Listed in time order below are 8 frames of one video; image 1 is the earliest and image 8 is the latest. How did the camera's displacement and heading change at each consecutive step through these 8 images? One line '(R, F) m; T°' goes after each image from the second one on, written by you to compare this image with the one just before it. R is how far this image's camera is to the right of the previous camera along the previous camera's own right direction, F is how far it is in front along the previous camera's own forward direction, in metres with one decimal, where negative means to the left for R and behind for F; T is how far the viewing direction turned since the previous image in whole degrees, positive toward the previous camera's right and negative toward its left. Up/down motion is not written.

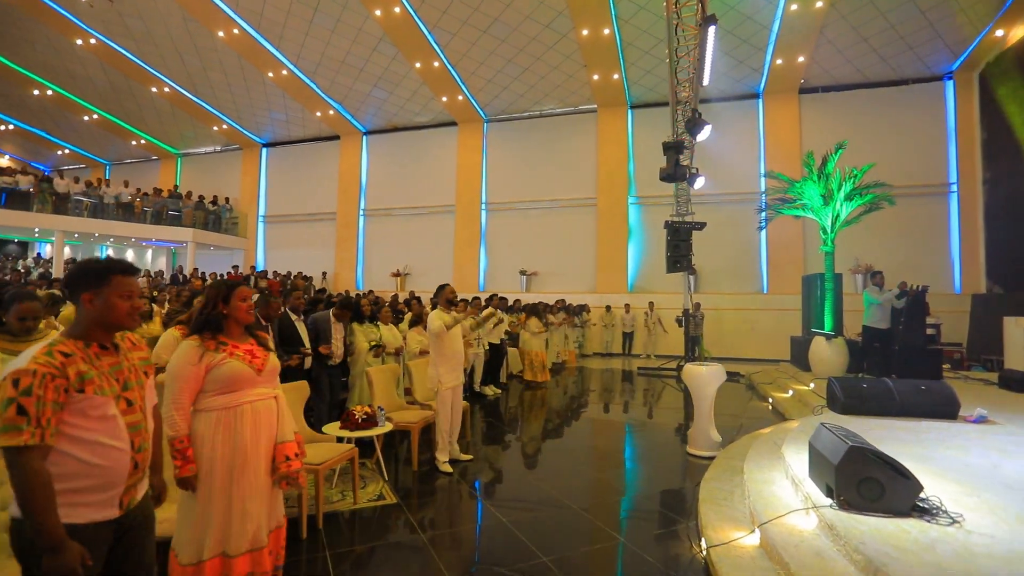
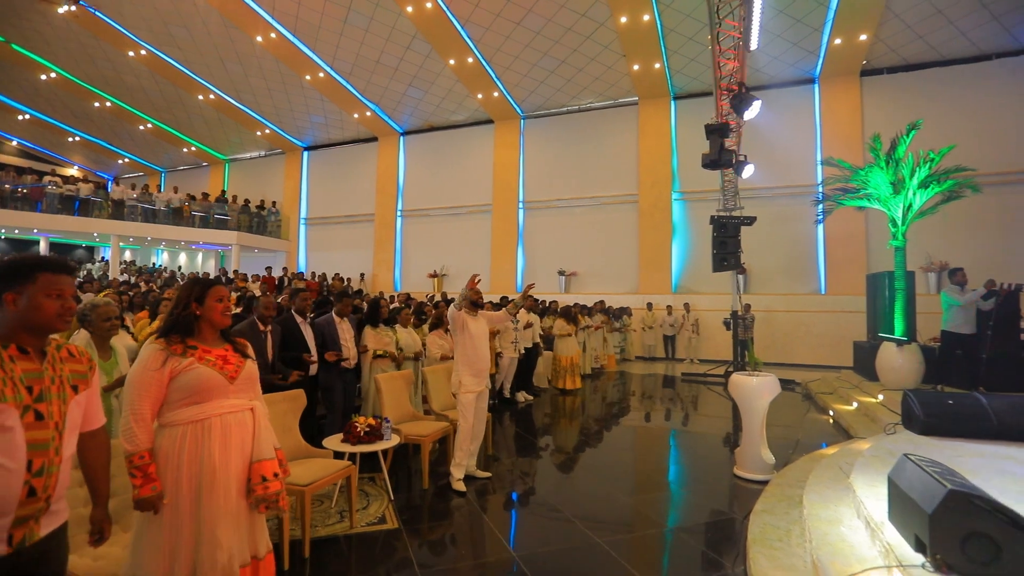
(+0.2, +0.4) m; -5°
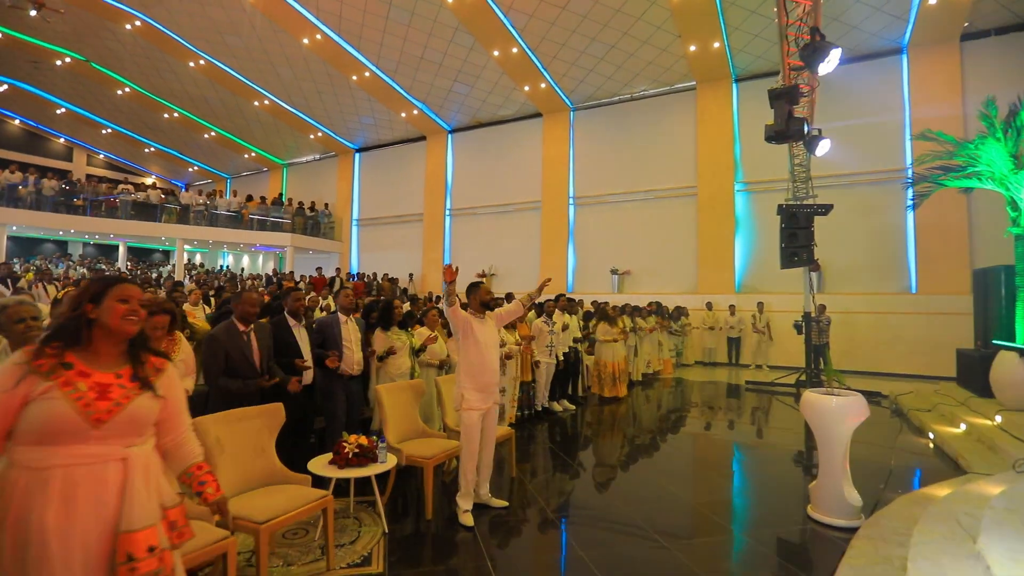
(+0.2, +0.6) m; -6°
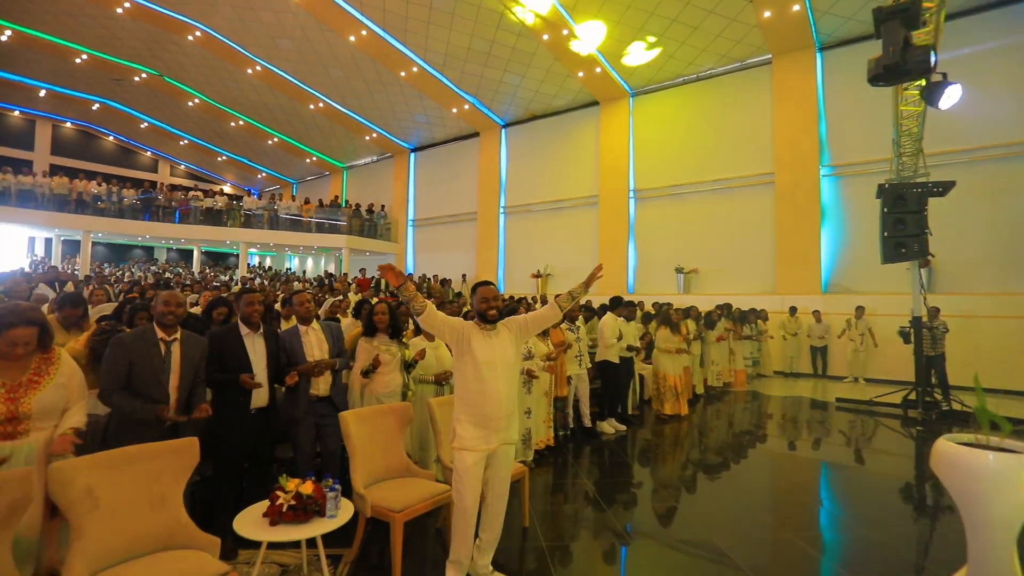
(+0.3, +0.8) m; -7°
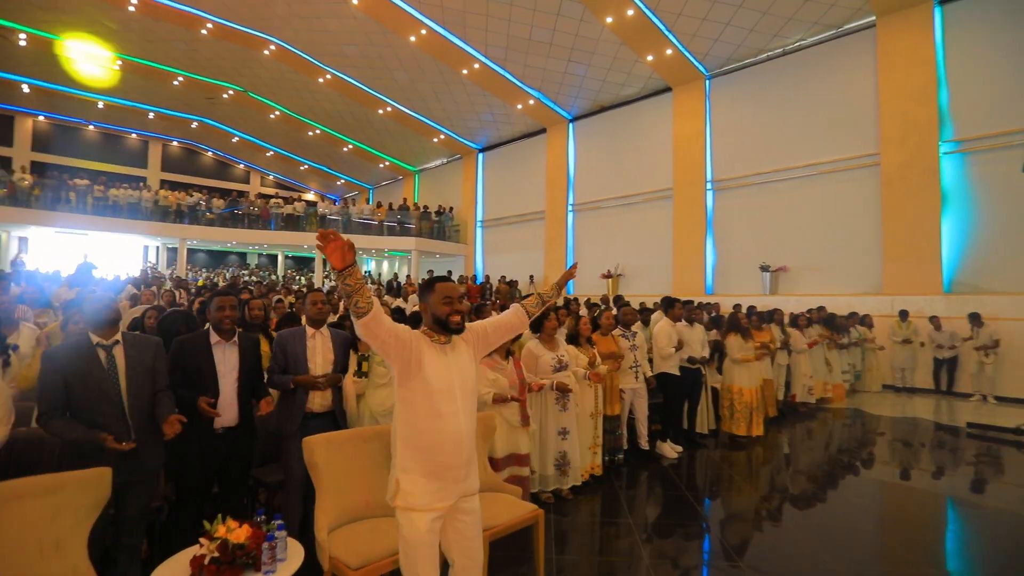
(+0.3, +0.6) m; -9°
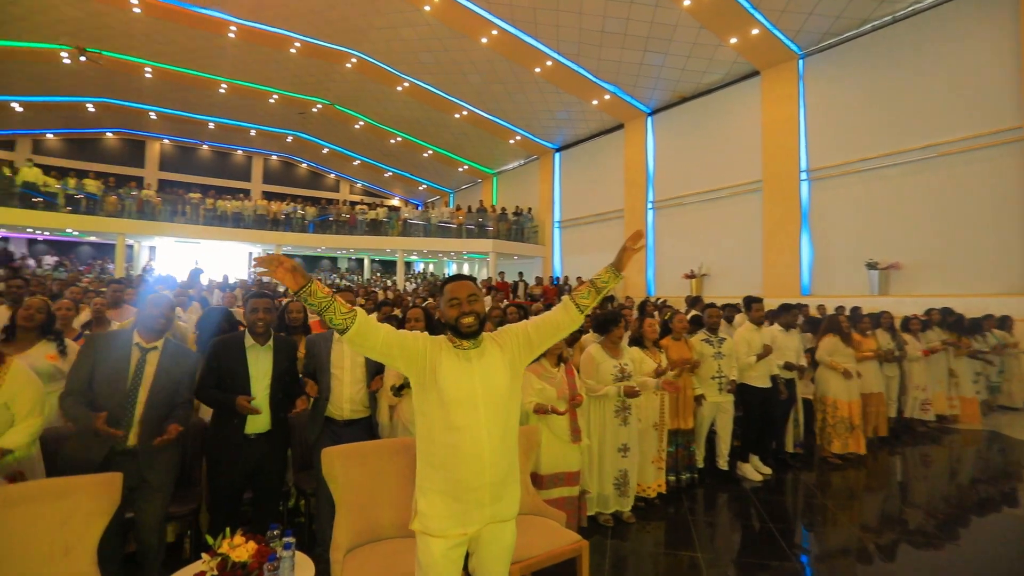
(+0.2, +0.3) m; -9°
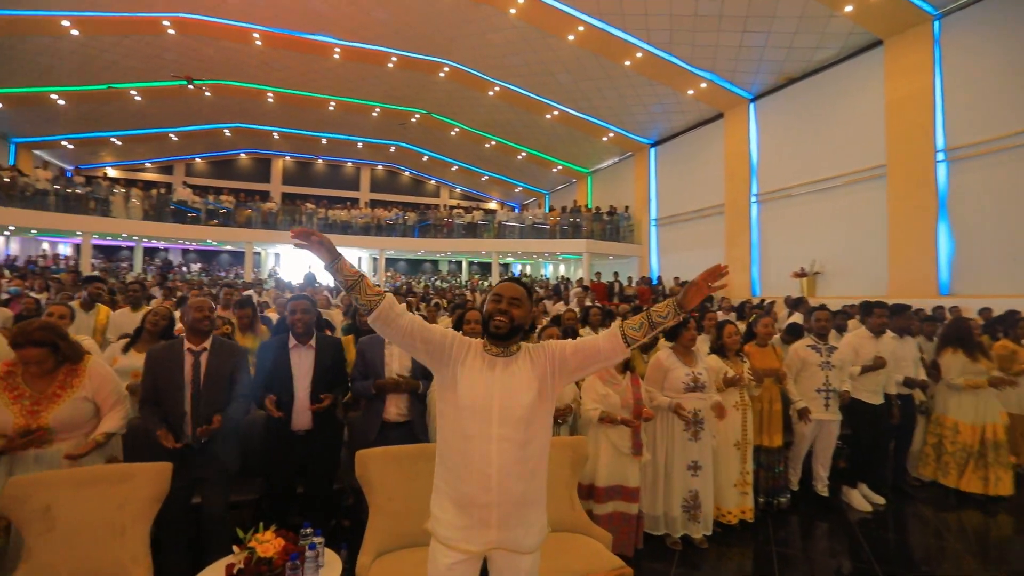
(+0.3, +0.1) m; -11°
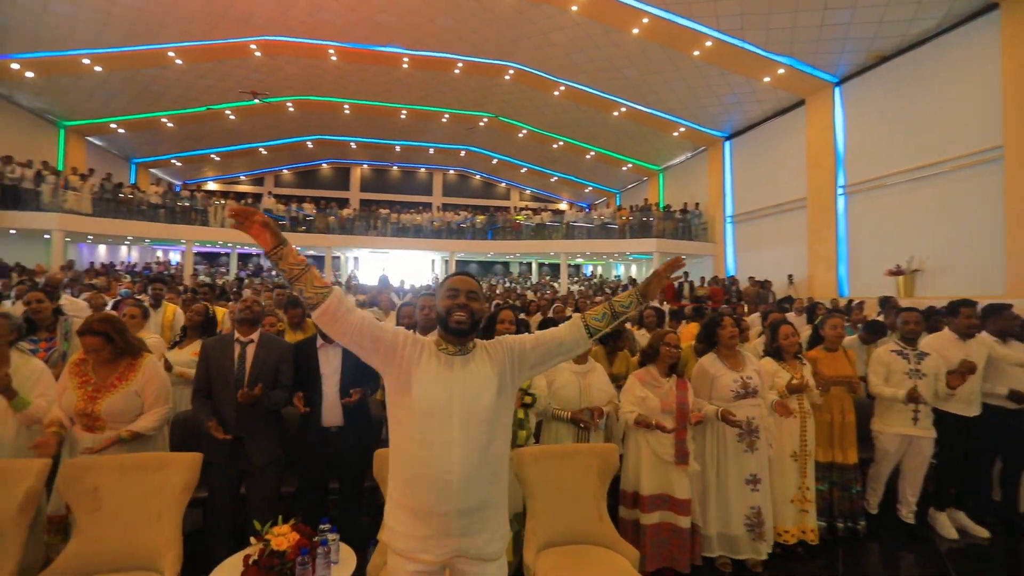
(+0.2, +0.1) m; -8°
